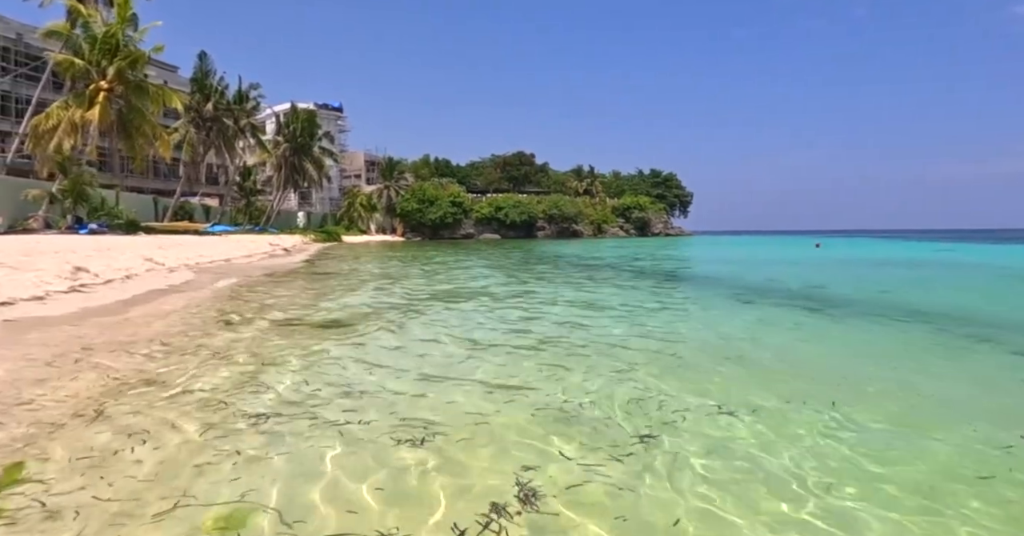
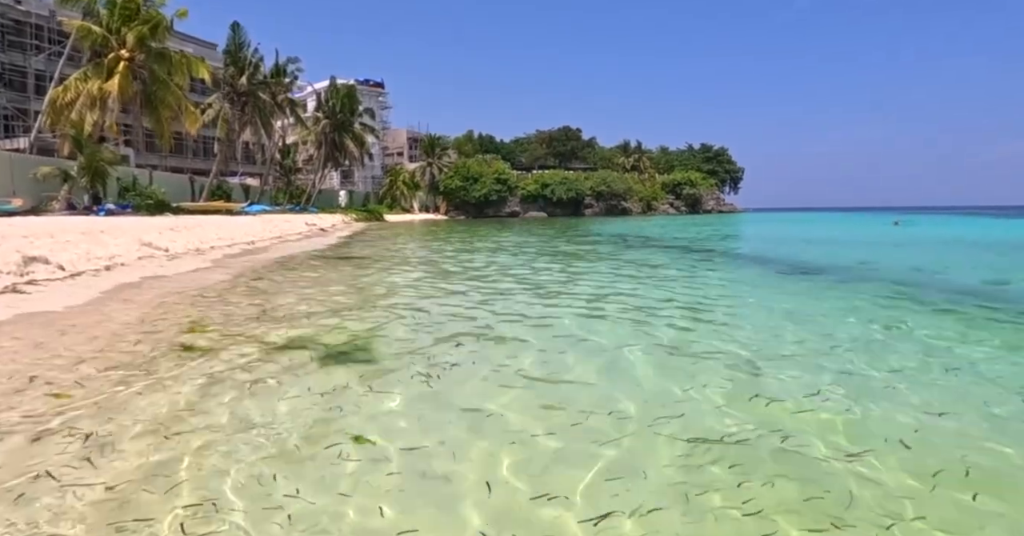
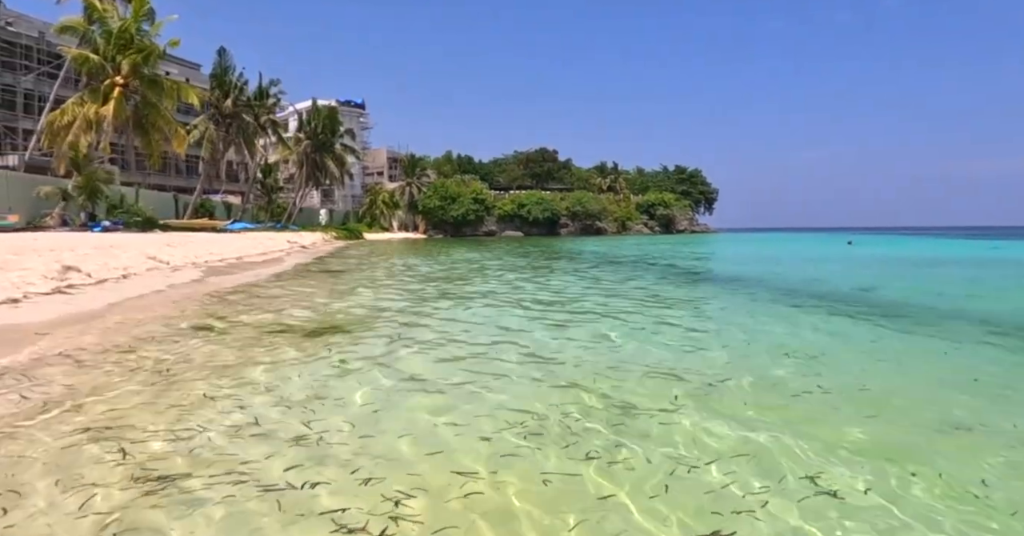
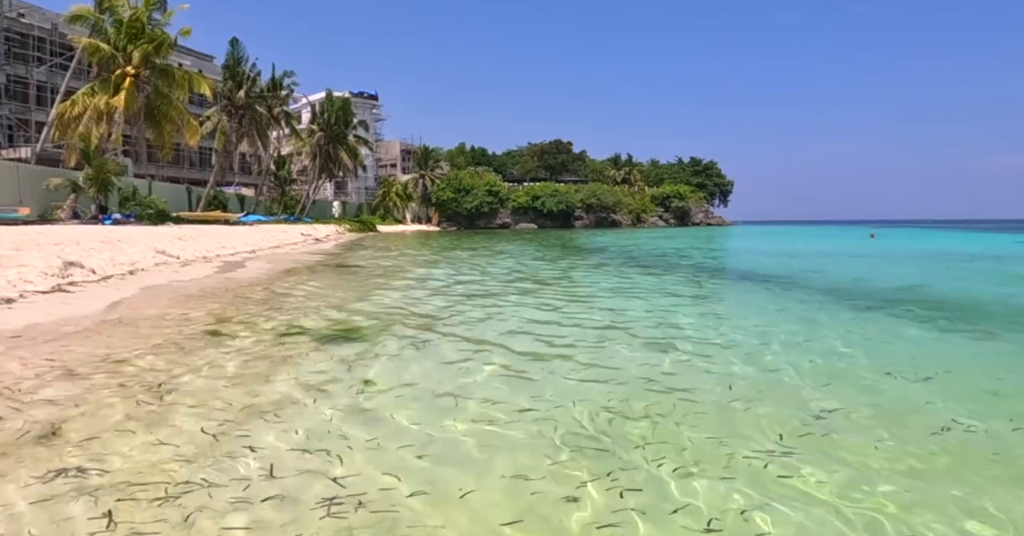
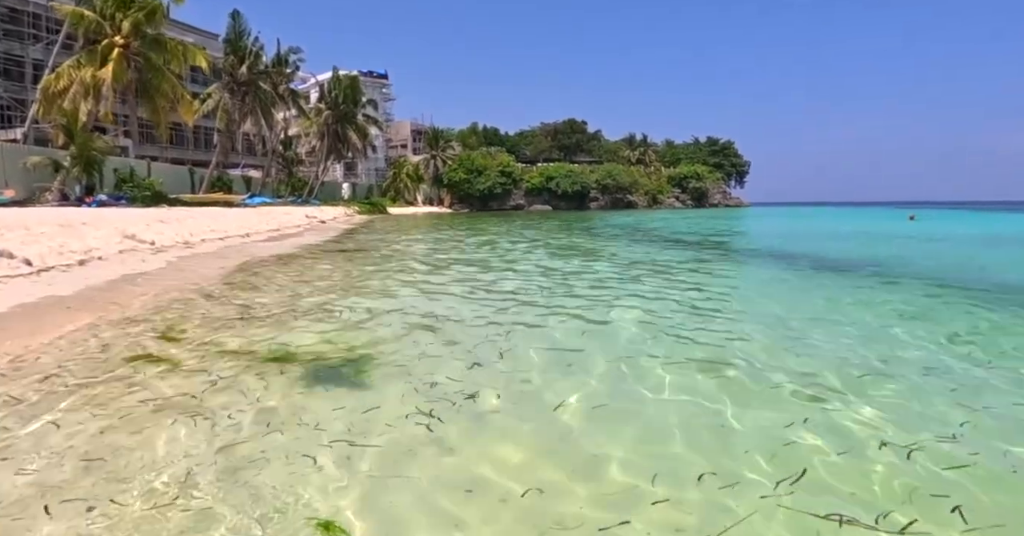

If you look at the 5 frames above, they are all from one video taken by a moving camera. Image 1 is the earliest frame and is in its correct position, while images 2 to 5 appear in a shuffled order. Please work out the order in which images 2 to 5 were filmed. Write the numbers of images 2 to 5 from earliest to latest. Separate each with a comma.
3, 4, 2, 5
